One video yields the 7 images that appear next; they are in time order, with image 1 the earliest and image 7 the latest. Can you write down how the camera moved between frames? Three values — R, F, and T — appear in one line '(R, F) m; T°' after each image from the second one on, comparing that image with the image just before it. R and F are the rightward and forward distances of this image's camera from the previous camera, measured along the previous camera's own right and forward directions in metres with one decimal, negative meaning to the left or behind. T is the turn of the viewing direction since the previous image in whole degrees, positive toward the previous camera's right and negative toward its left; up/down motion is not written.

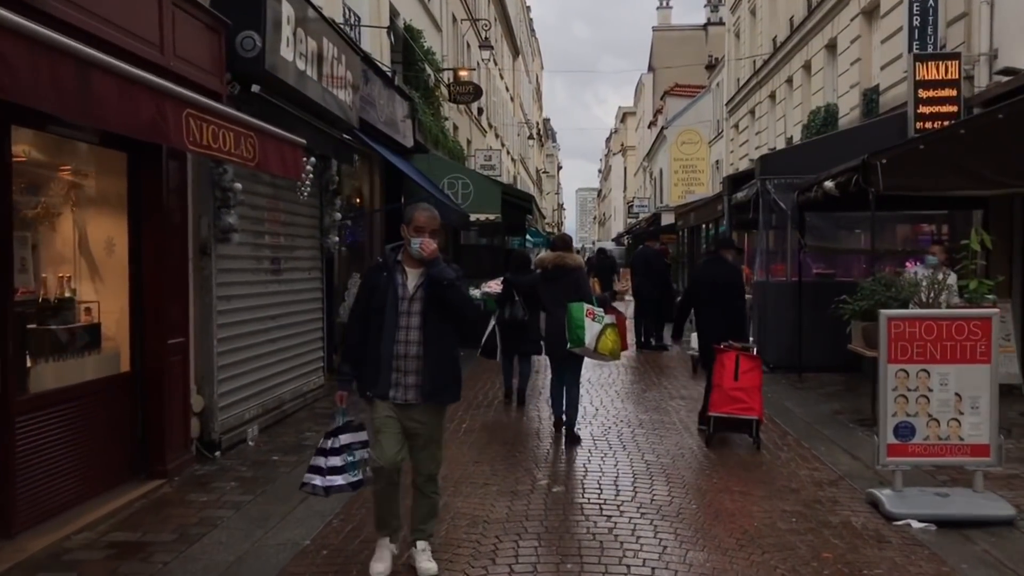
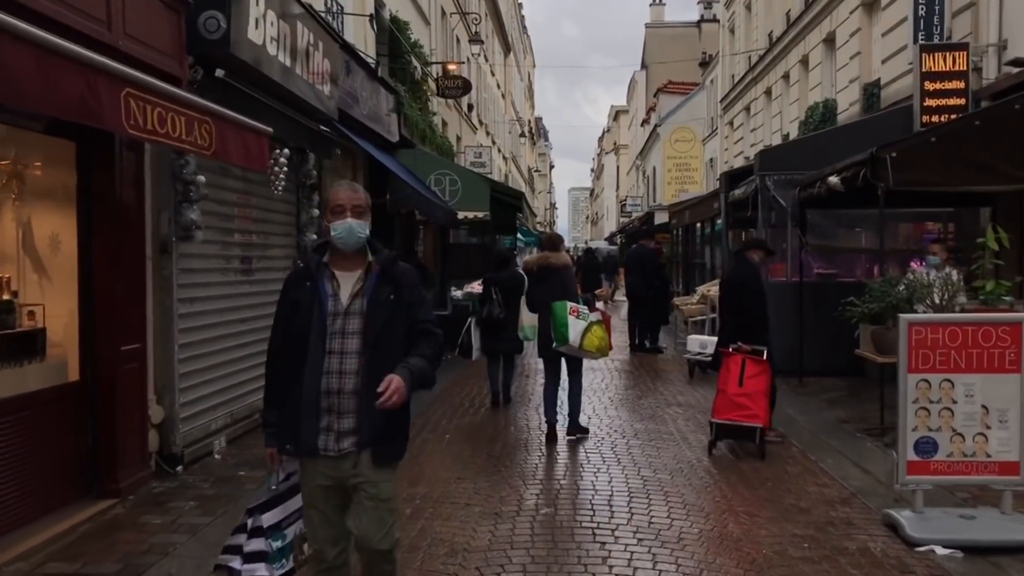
(+0.1, +0.5) m; +1°
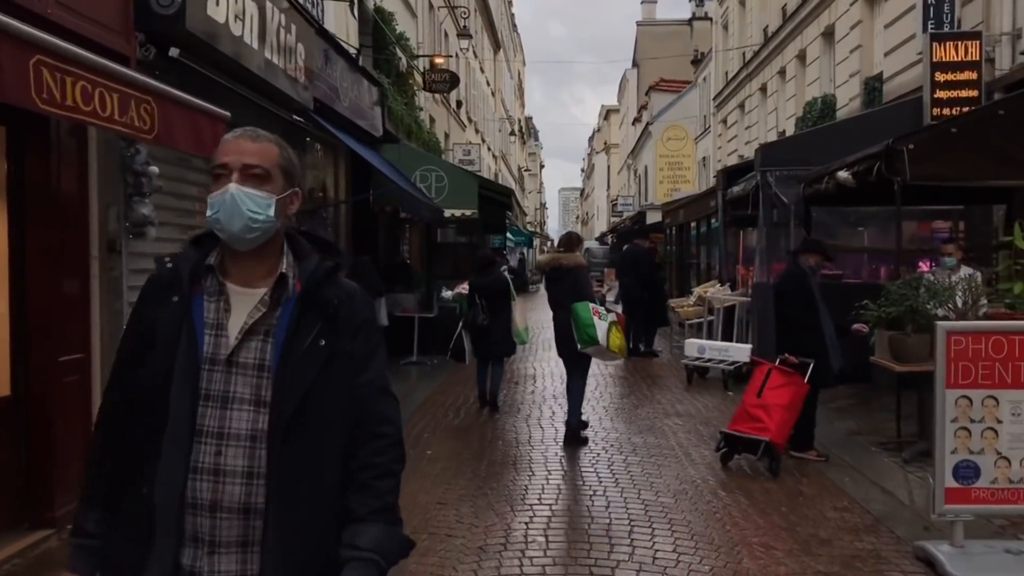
(0.0, +0.6) m; +1°
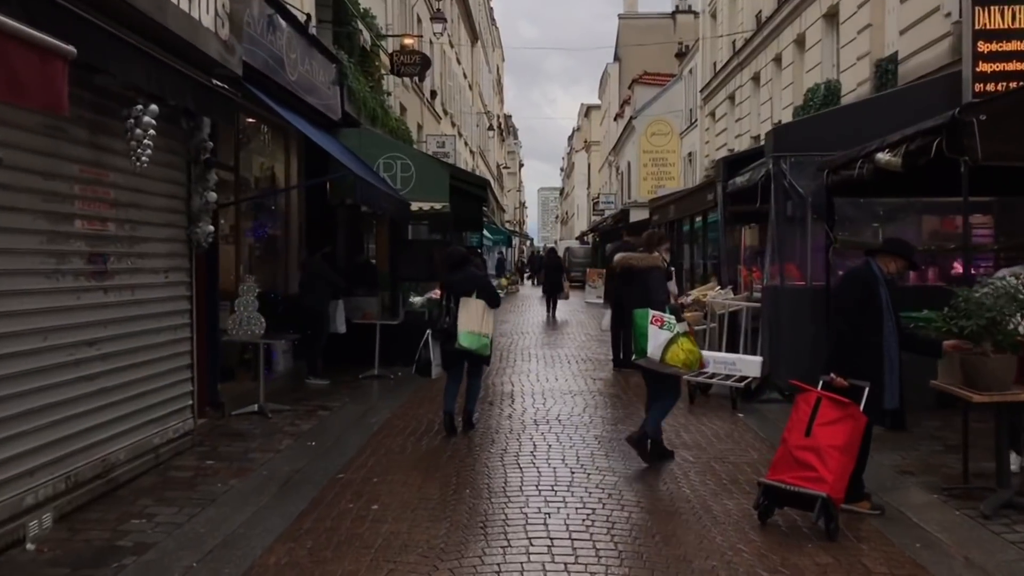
(+0.1, +1.5) m; +1°
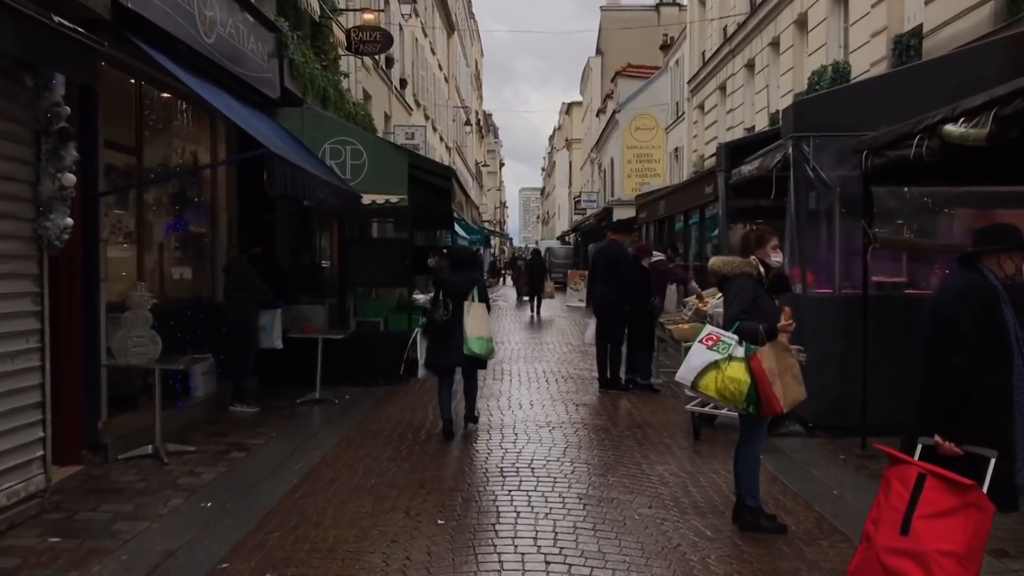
(+0.2, +1.7) m; +1°
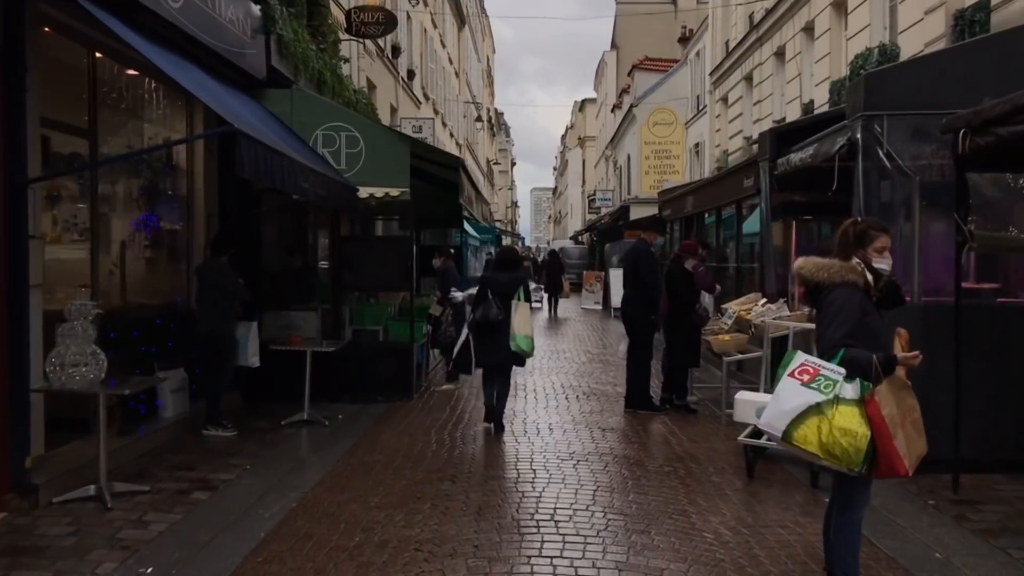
(0.0, +1.2) m; -1°
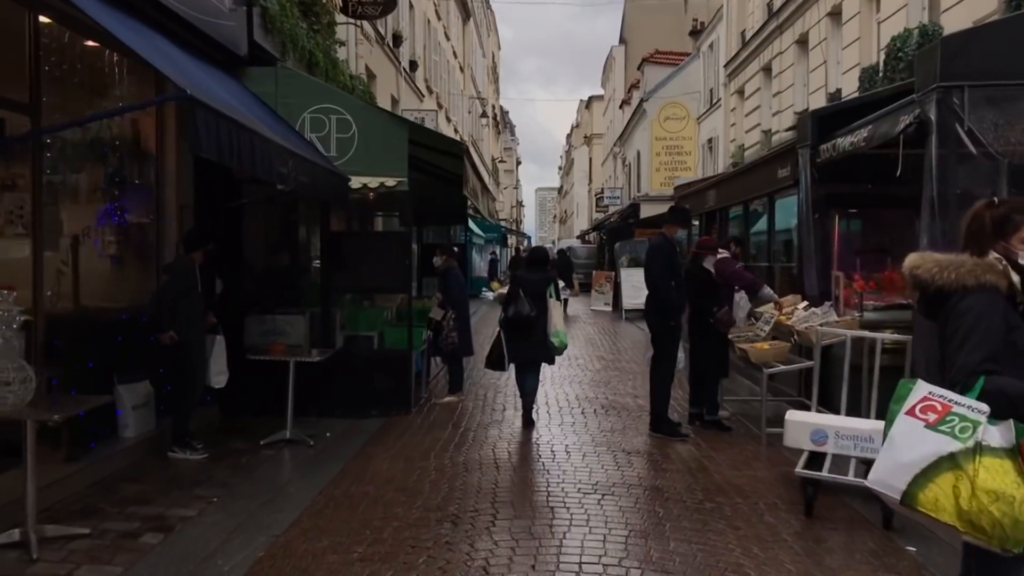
(-0.1, +1.0) m; 0°
